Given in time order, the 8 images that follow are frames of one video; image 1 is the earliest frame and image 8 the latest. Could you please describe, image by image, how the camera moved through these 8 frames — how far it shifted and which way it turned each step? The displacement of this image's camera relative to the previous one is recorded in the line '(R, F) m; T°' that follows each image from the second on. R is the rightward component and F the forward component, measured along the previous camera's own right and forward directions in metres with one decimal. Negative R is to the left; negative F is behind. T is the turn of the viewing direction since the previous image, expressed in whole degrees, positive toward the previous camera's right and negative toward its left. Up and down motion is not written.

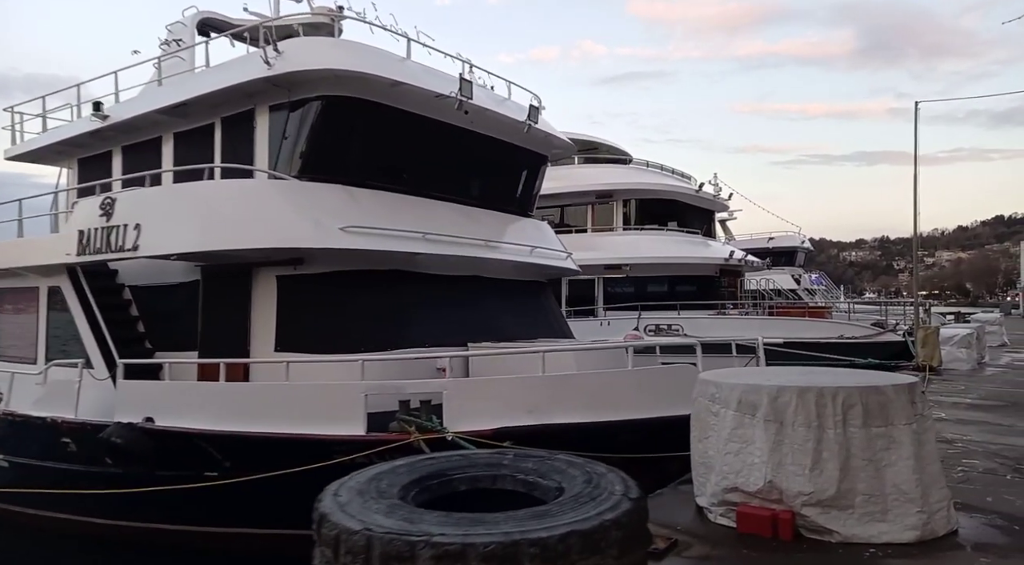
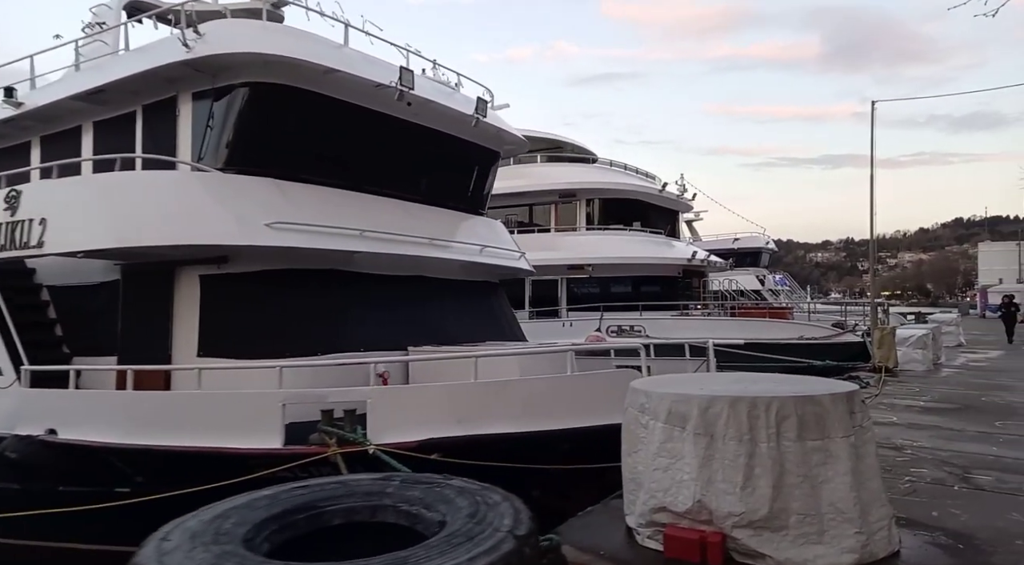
(+0.3, +0.3) m; +2°
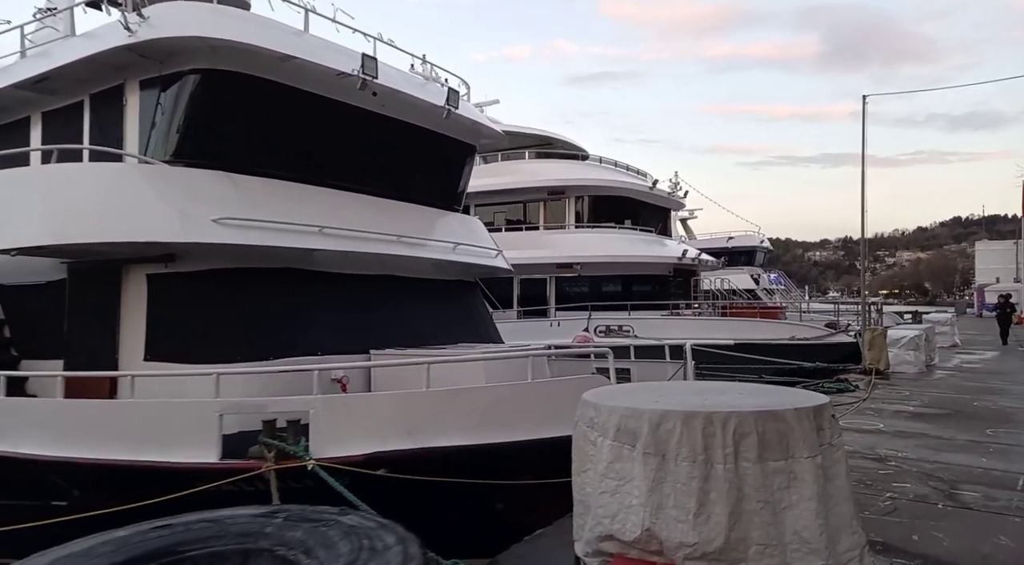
(+0.3, +0.3) m; 0°
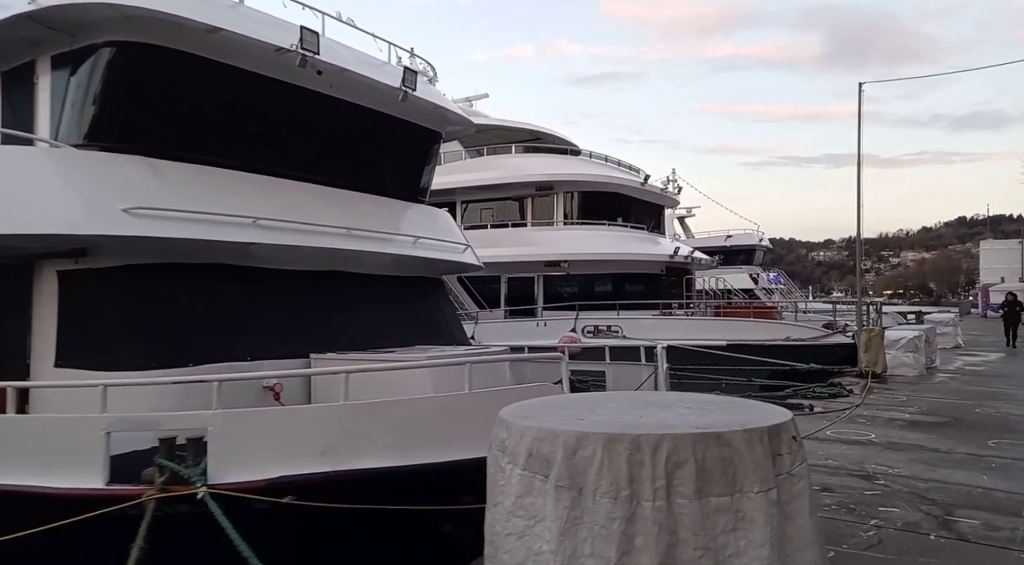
(+0.4, +0.5) m; 0°
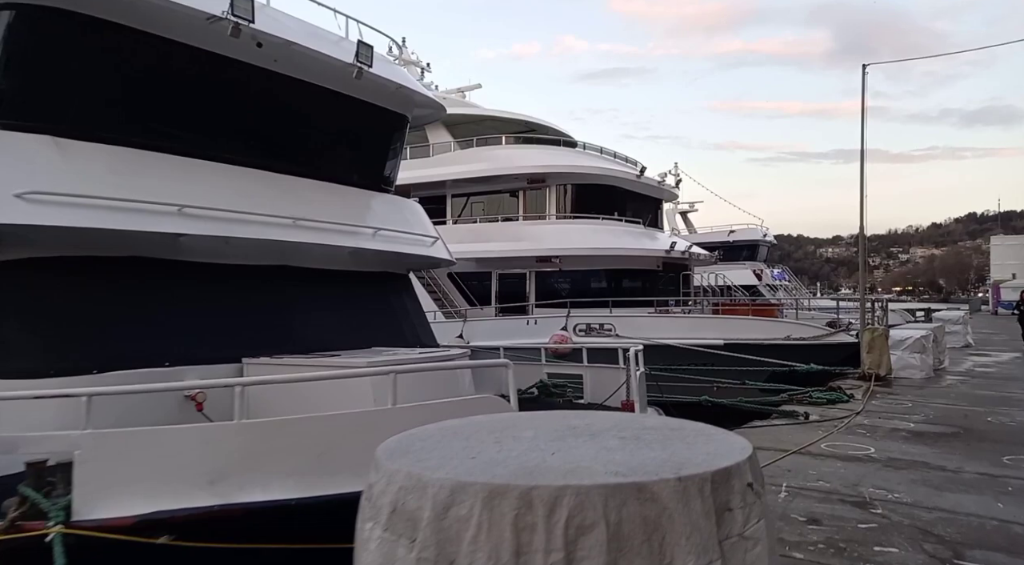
(+0.4, +0.6) m; -1°
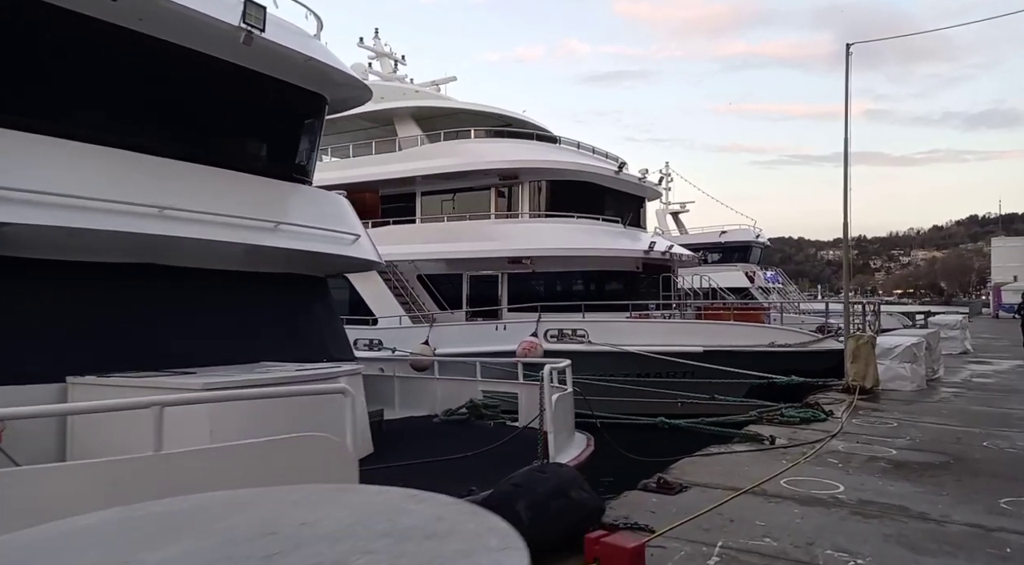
(+0.7, +0.9) m; 0°
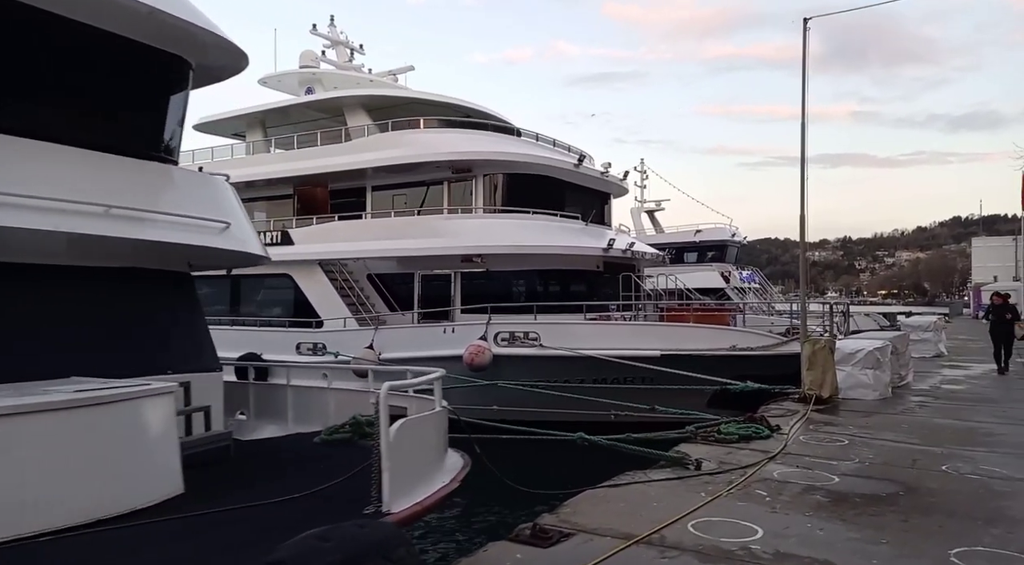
(+0.7, +0.8) m; +1°
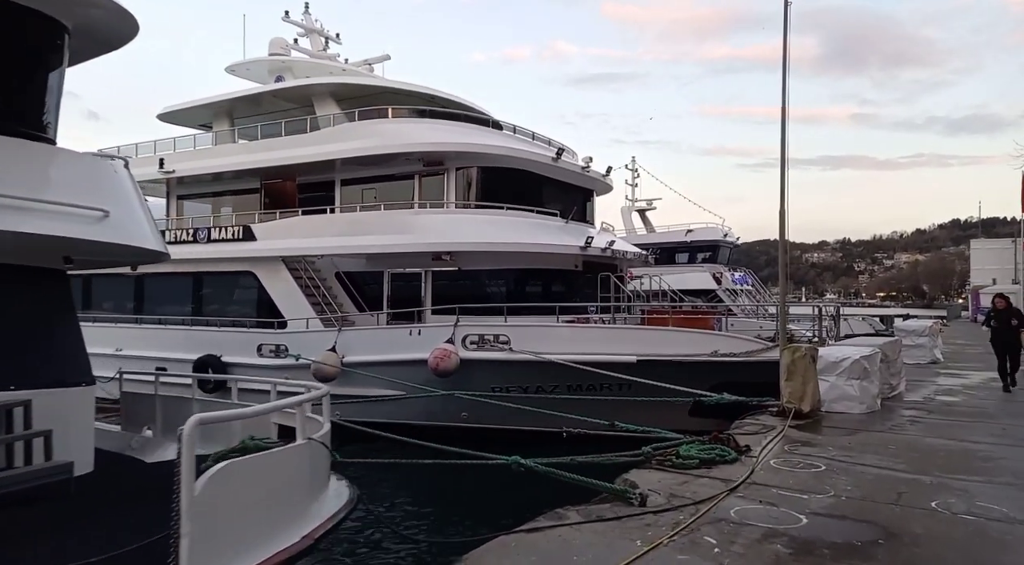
(+0.5, +0.7) m; 0°
